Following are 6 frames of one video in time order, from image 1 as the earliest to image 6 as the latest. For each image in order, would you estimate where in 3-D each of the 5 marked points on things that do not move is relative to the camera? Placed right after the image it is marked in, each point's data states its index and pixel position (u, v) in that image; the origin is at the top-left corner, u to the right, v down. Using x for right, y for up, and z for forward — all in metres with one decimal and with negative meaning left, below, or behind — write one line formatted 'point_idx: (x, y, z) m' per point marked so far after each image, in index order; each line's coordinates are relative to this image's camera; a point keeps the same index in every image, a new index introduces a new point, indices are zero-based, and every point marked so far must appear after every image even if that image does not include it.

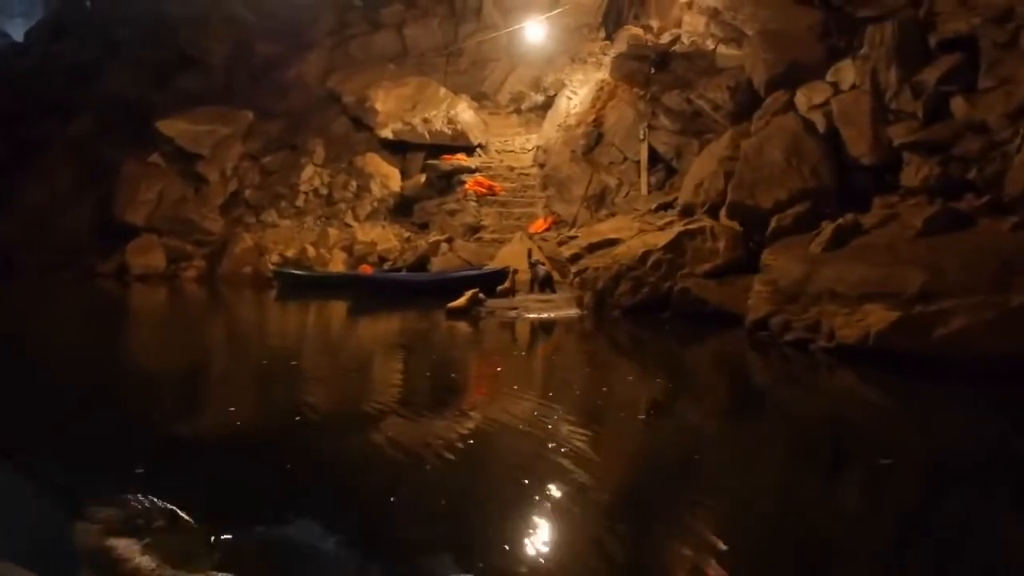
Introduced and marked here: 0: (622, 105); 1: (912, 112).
0: (+2.3, +3.9, +19.6) m
1: (+5.7, +2.5, +13.1) m
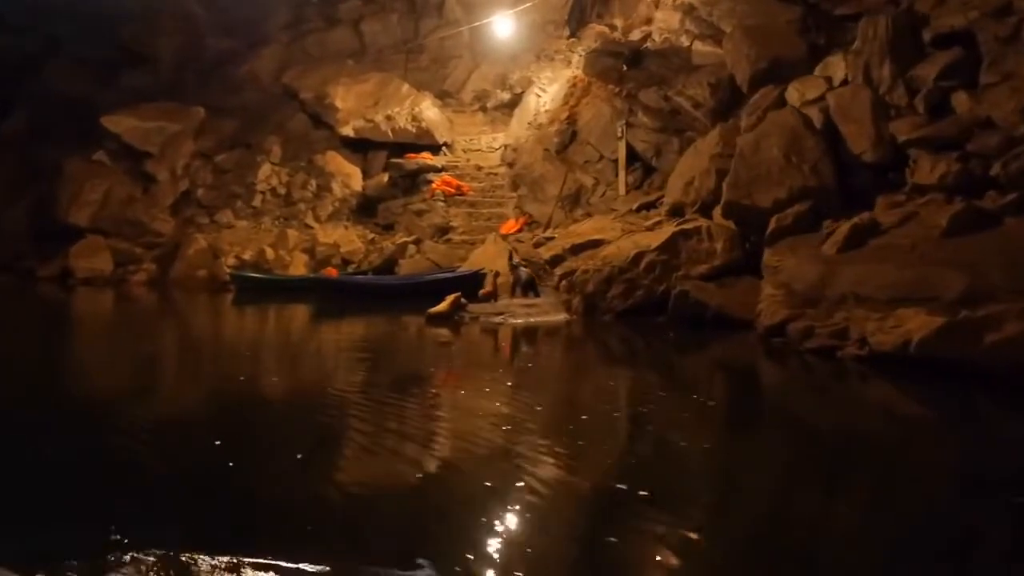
0: (+1.8, +3.8, +19.0) m
1: (+5.4, +2.4, +12.6) m
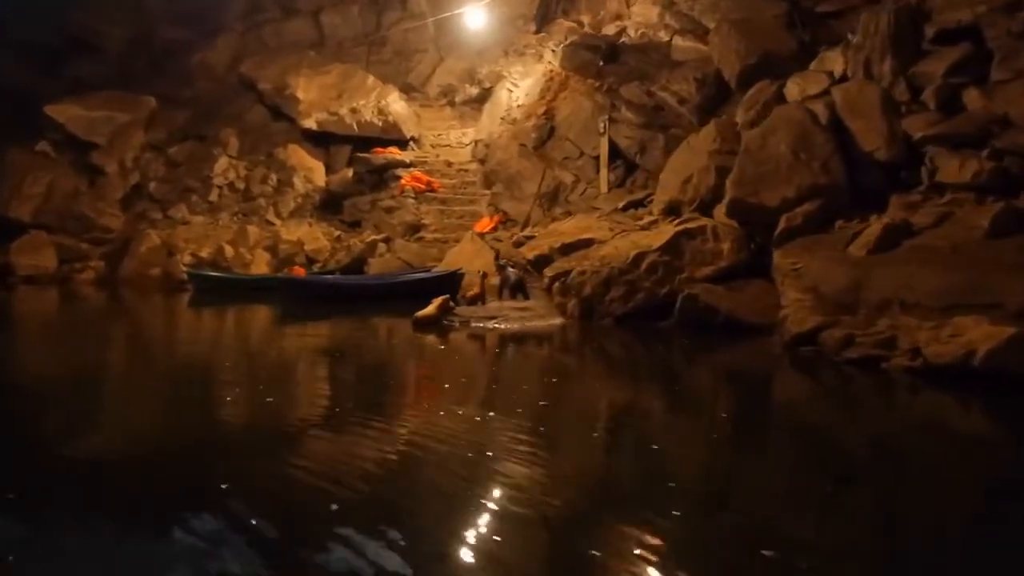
0: (+1.3, +3.8, +18.3) m
1: (+5.3, +2.4, +12.2) m
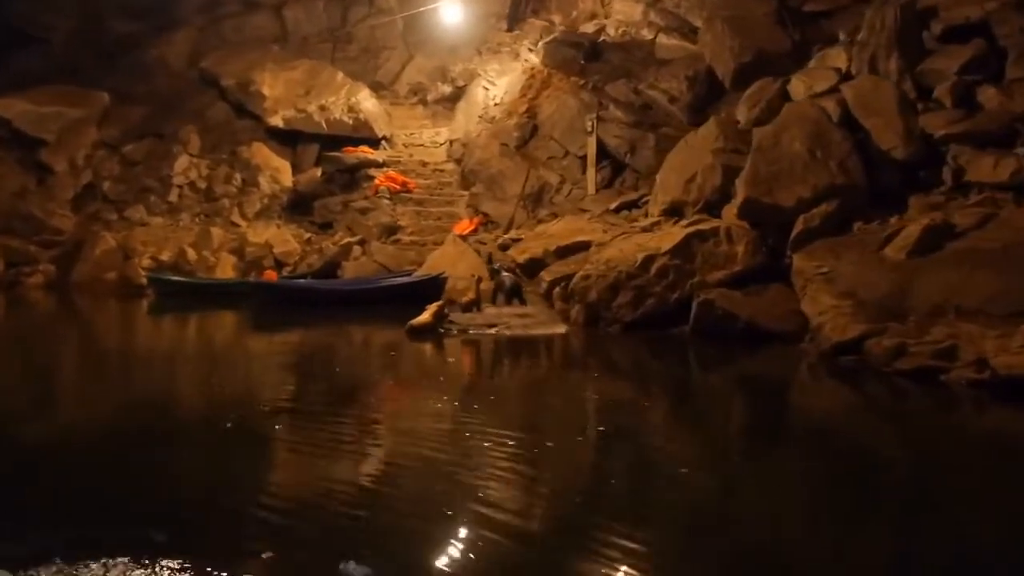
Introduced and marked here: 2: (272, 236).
0: (+0.9, +3.7, +17.7) m
1: (+5.3, +2.3, +11.8) m
2: (-5.1, +1.1, +19.8) m
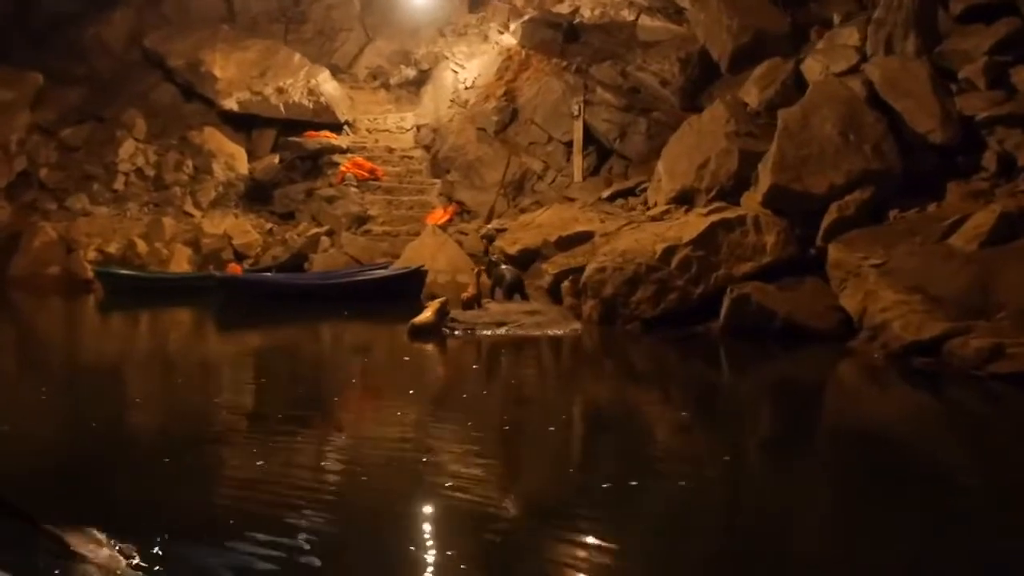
0: (+0.5, +3.8, +16.7) m
1: (+5.2, +2.4, +11.1) m
2: (-5.7, +1.2, +18.5) m
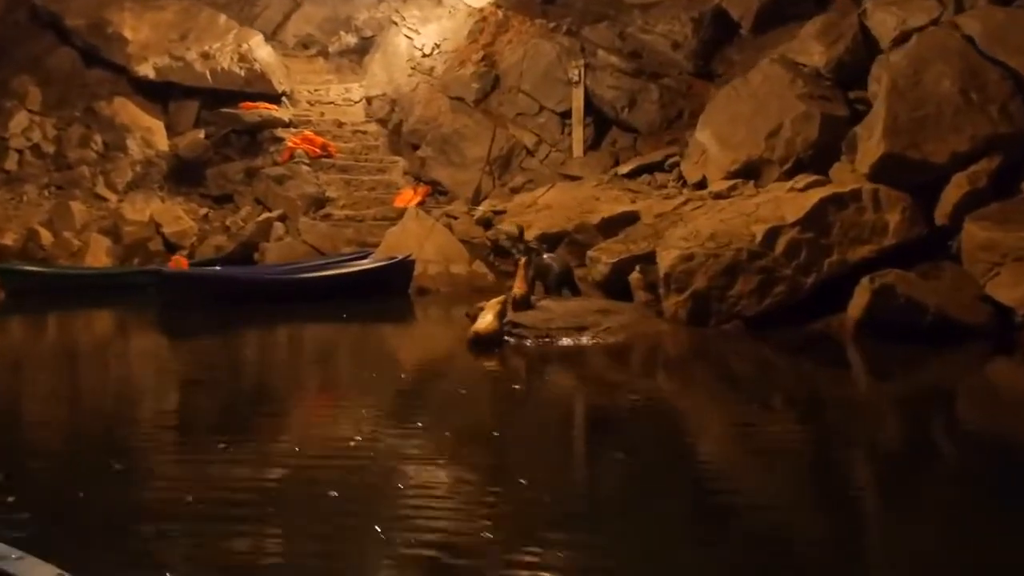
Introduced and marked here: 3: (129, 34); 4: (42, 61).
0: (+0.2, +4.0, +14.8) m
1: (+5.6, +2.6, +9.8) m
2: (-6.1, +1.3, +15.8) m
3: (-7.5, +5.0, +18.2) m
4: (-9.2, +4.5, +18.4) m
